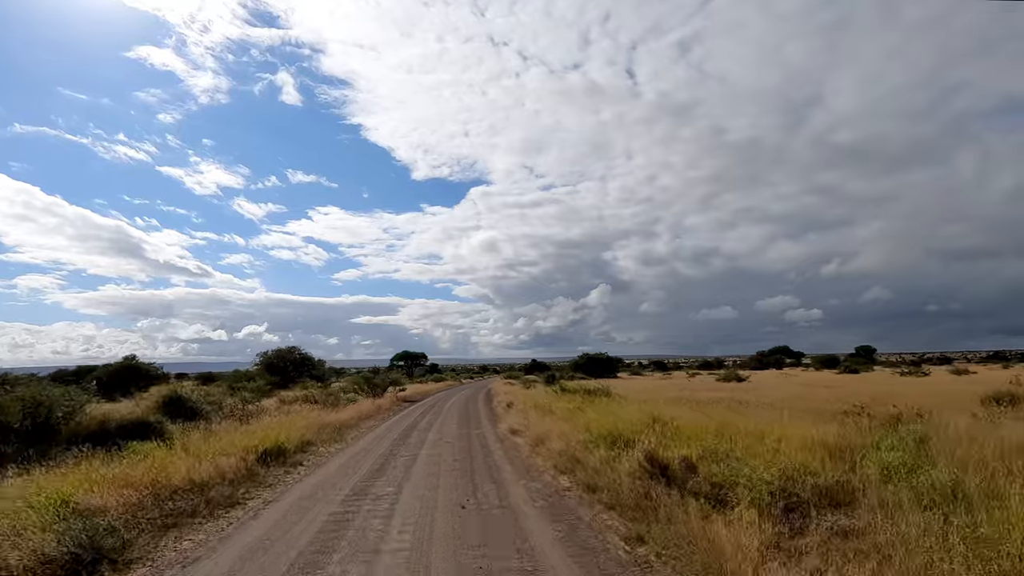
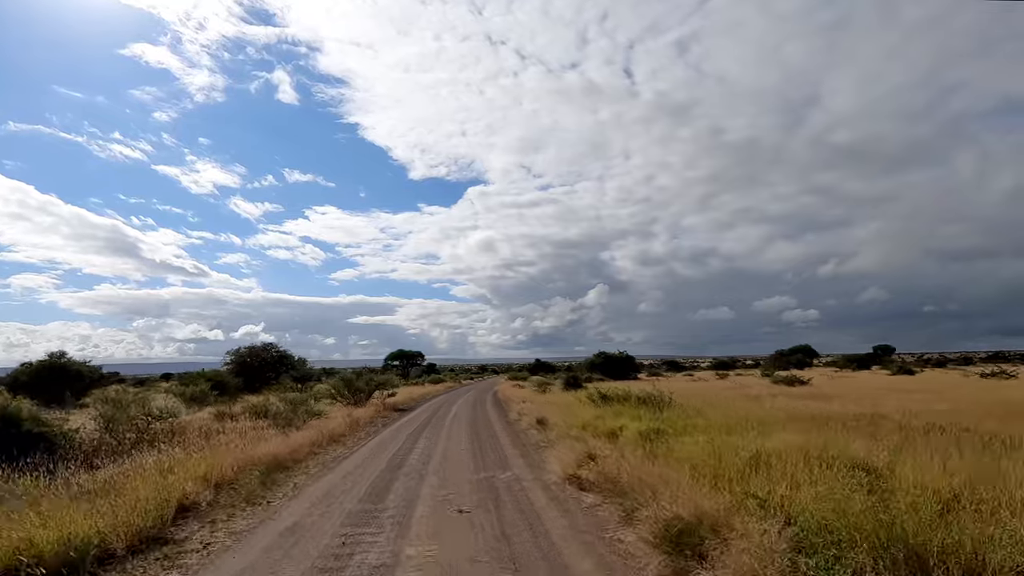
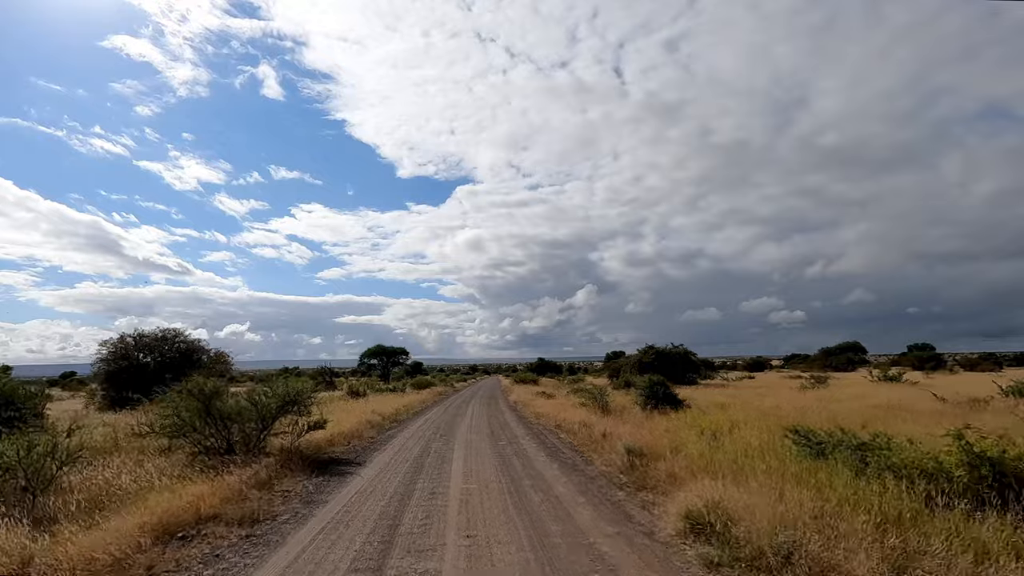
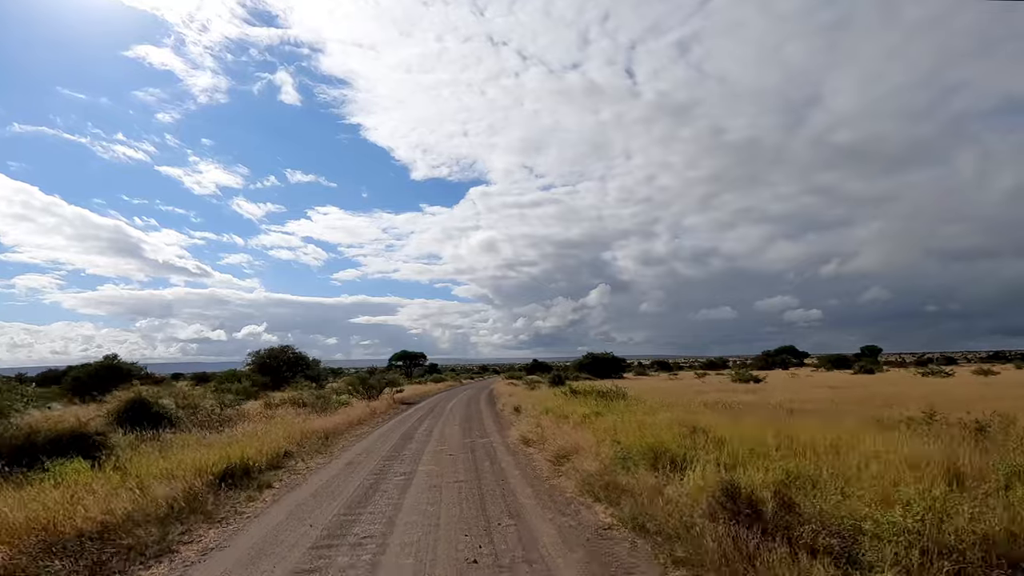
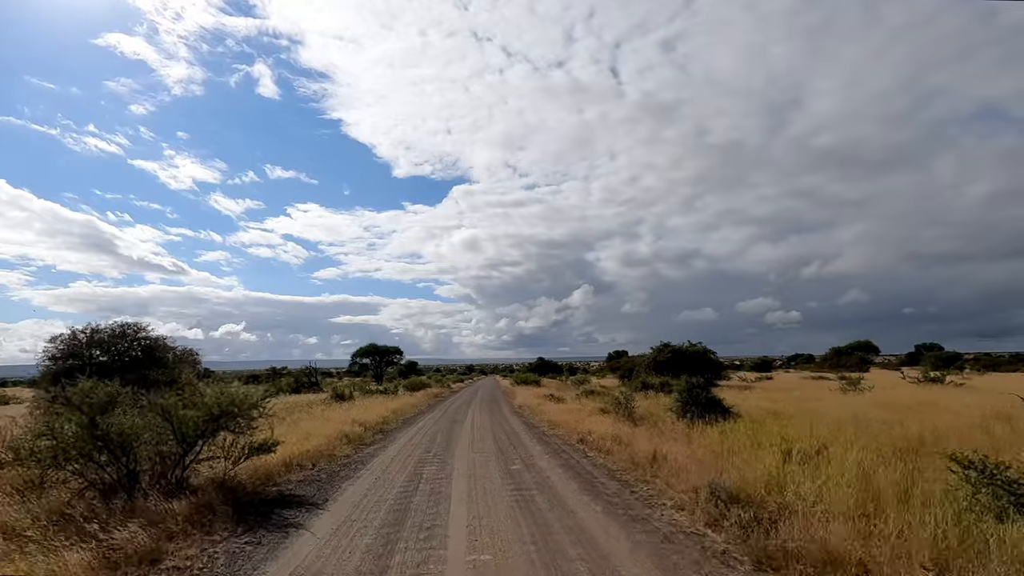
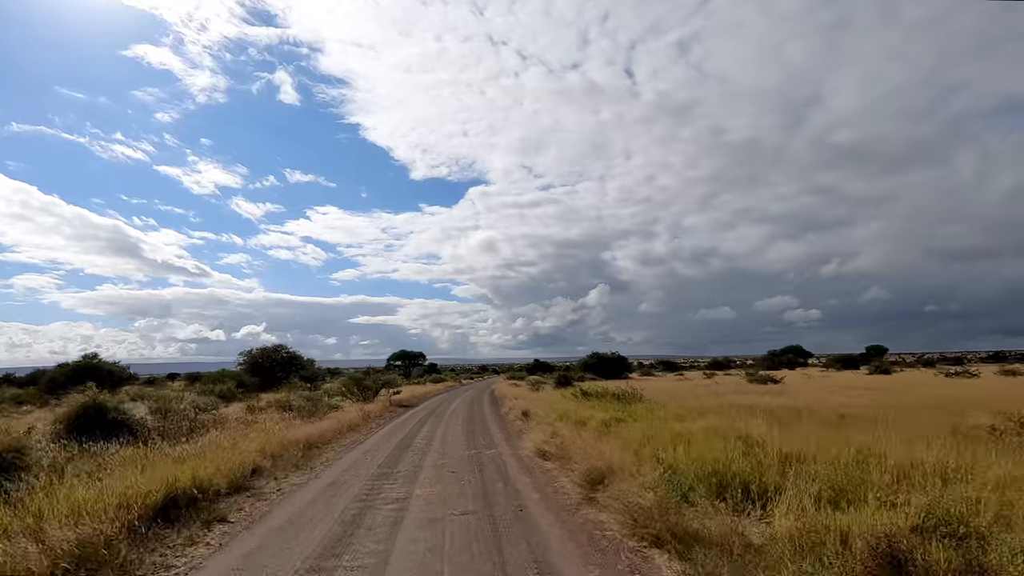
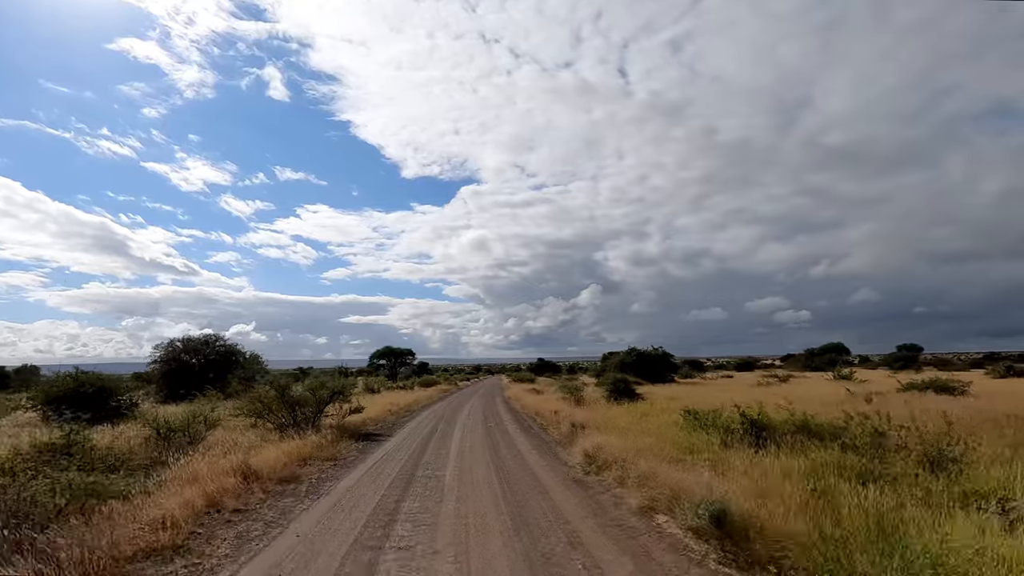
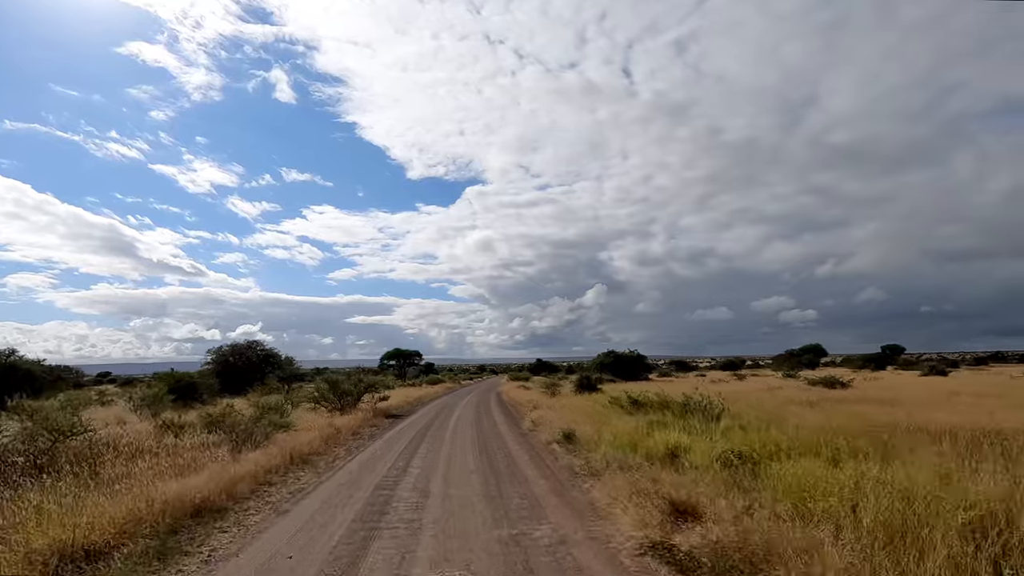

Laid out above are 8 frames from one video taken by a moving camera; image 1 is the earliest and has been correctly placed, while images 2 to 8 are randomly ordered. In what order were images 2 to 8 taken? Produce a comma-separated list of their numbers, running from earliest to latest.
4, 6, 2, 8, 7, 3, 5
